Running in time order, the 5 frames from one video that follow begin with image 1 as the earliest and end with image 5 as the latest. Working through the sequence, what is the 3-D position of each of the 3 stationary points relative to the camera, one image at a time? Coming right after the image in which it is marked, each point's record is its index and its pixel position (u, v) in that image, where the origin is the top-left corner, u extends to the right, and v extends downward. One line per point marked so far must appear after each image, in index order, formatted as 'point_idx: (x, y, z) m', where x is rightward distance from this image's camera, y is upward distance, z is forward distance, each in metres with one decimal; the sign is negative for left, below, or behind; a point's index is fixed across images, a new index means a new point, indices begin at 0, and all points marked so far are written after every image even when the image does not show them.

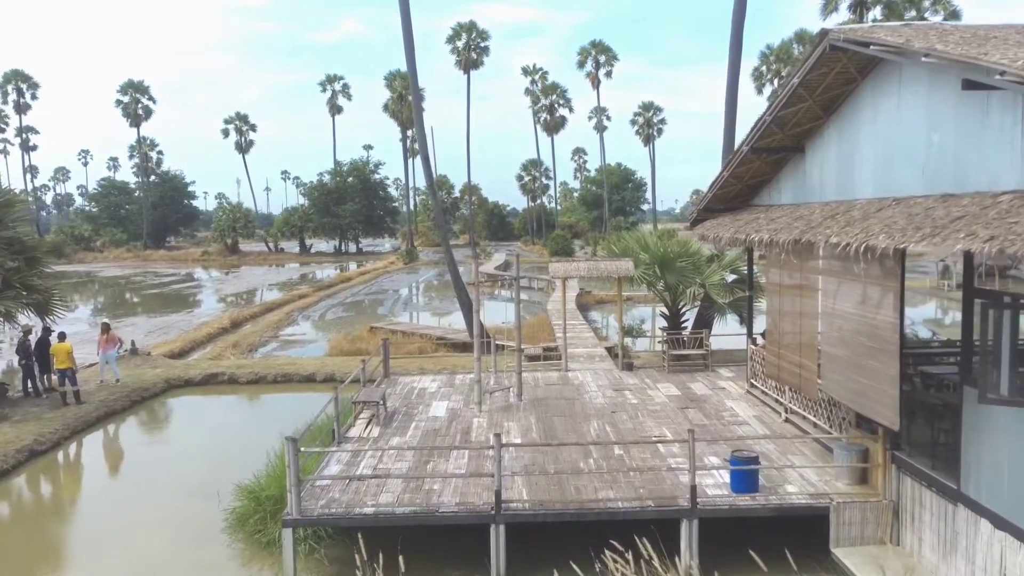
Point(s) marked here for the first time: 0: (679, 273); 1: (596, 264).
0: (+2.2, +0.2, +12.1) m
1: (+1.0, +0.3, +10.5) m
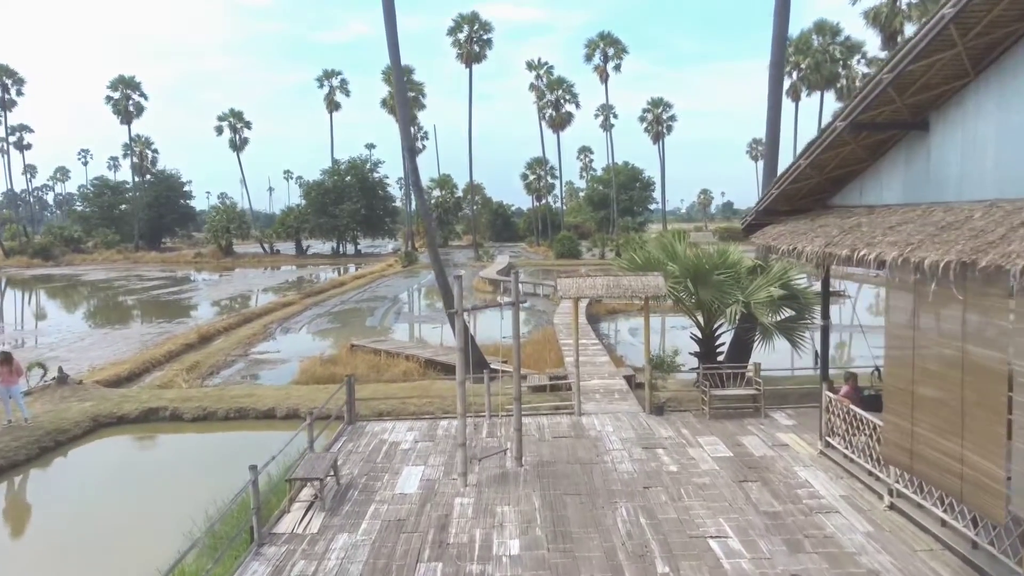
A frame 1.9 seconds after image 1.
0: (+2.2, 0.0, +9.9) m
1: (+0.9, +0.1, +8.3) m
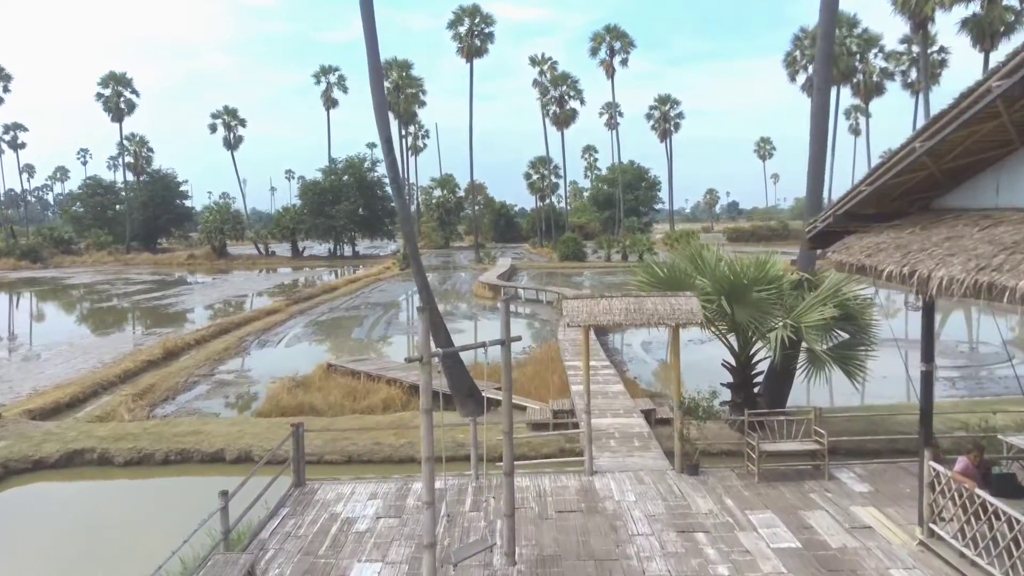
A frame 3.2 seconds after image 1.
0: (+2.1, -0.2, +8.1) m
1: (+0.9, -0.1, +6.5) m
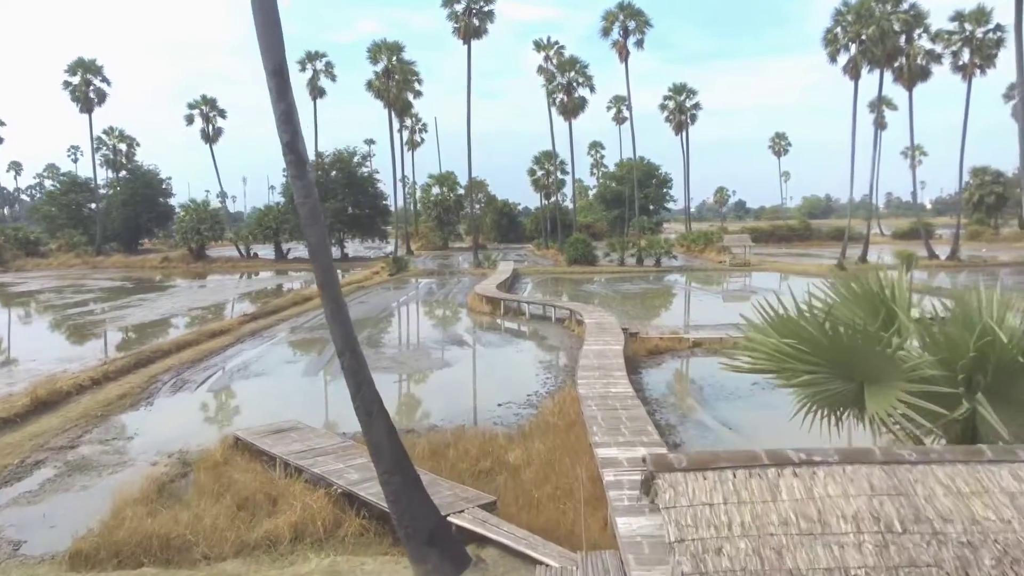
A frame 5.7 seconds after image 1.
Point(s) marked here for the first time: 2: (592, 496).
0: (+2.1, -0.5, +3.7) m
1: (+0.9, -0.4, +2.1) m
2: (+0.5, -1.5, +6.9) m
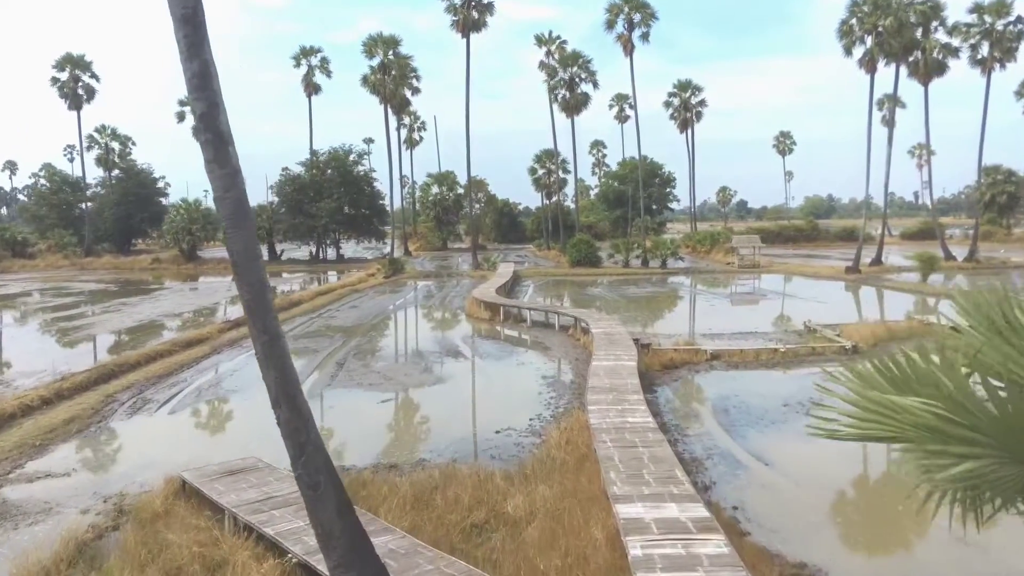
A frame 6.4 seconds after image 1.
0: (+2.1, -0.6, +2.3) m
1: (+0.9, -0.5, +0.7) m
2: (+0.5, -1.6, +5.5) m
